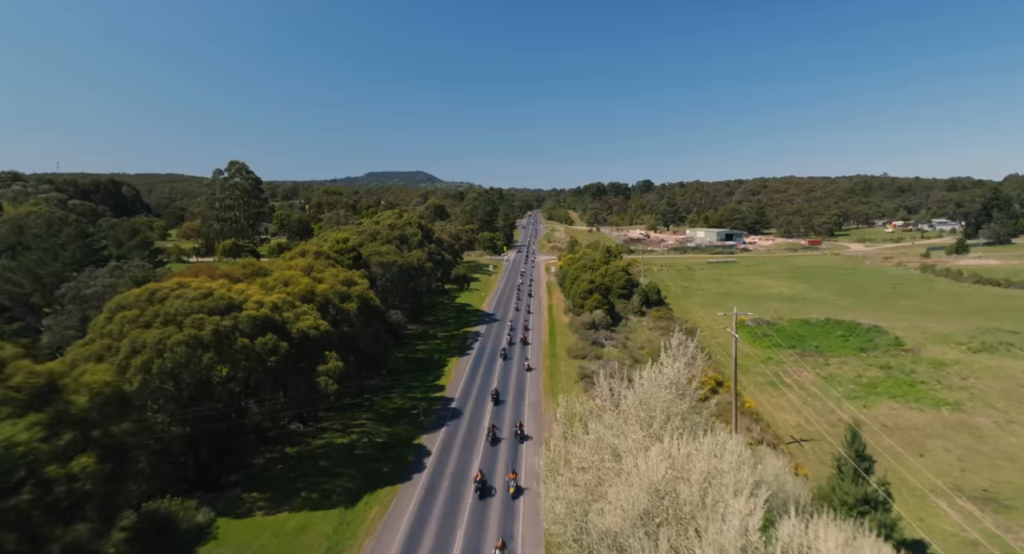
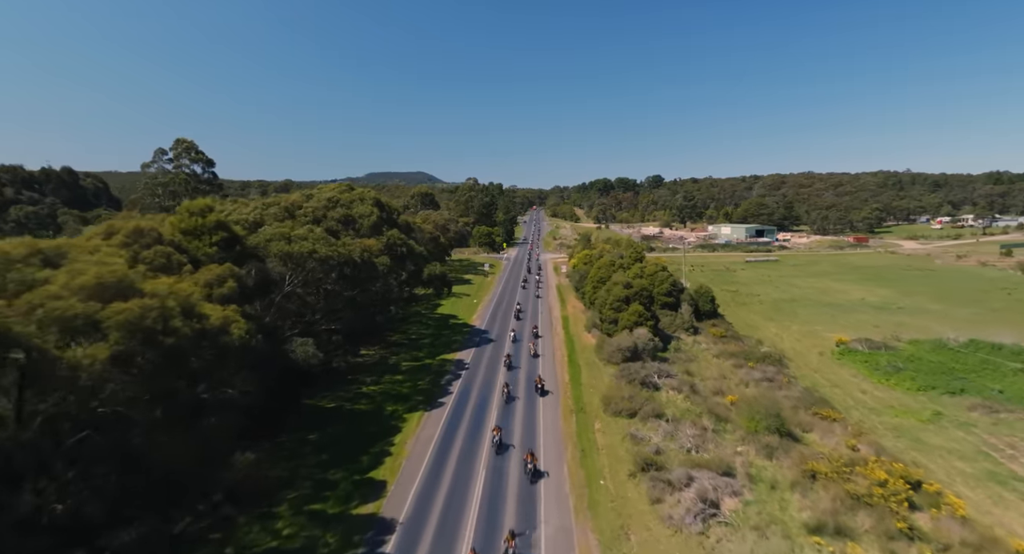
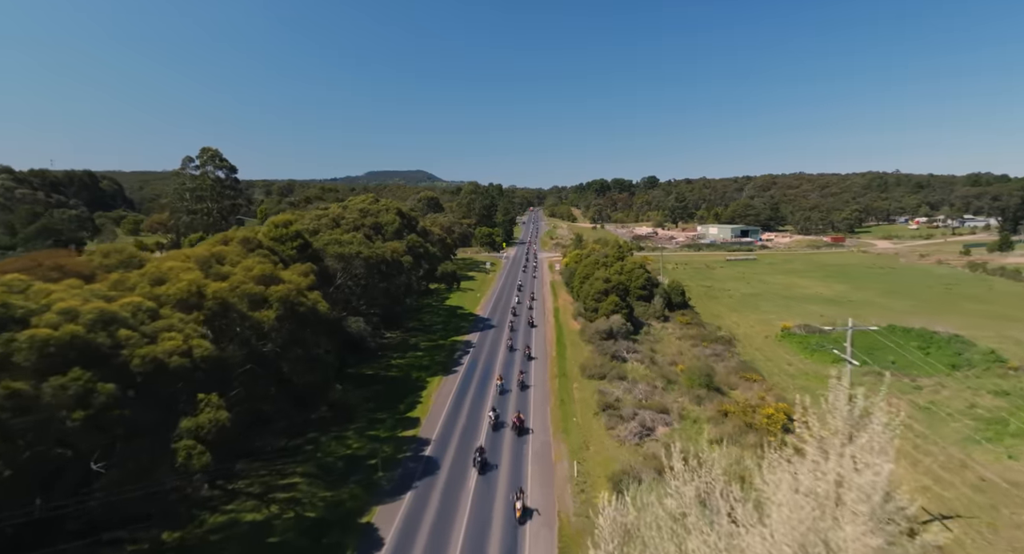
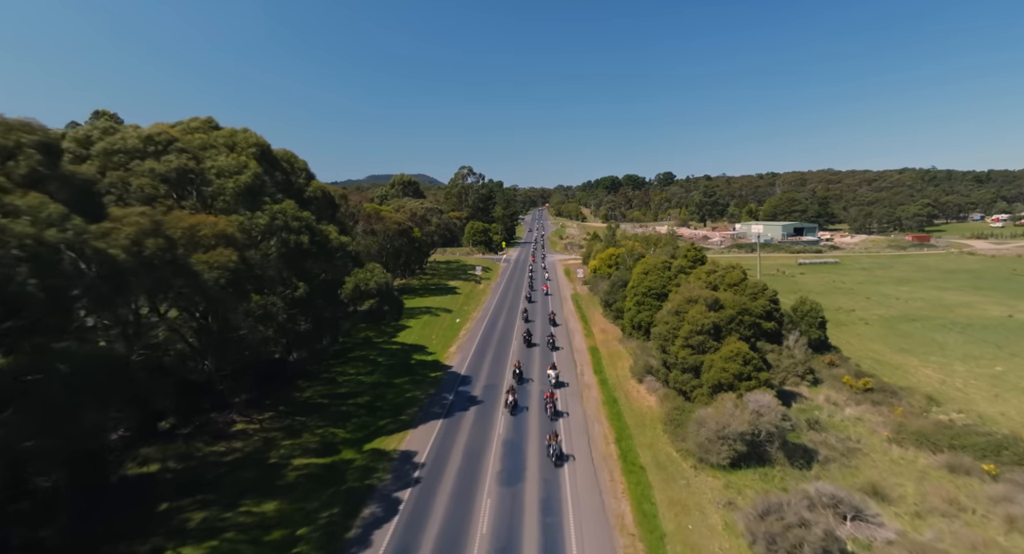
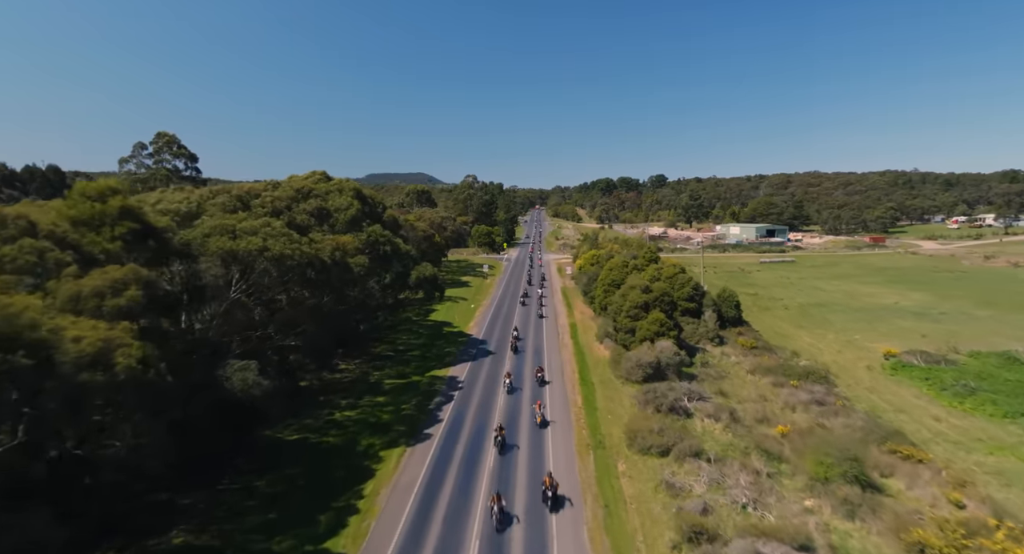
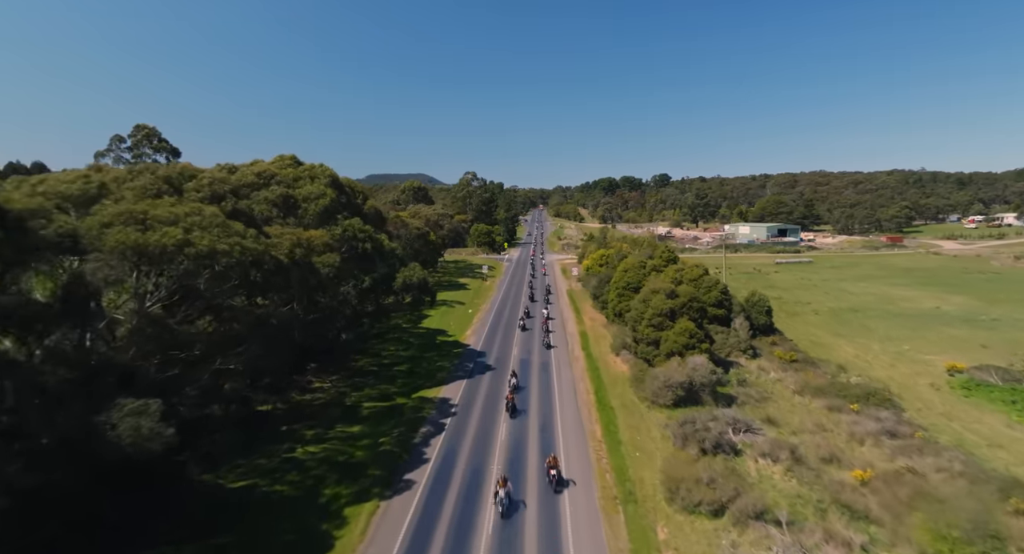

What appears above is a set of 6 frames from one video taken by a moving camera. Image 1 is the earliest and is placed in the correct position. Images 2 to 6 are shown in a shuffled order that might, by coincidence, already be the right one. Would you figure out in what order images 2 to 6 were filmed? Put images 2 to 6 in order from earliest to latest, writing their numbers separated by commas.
3, 2, 5, 6, 4
